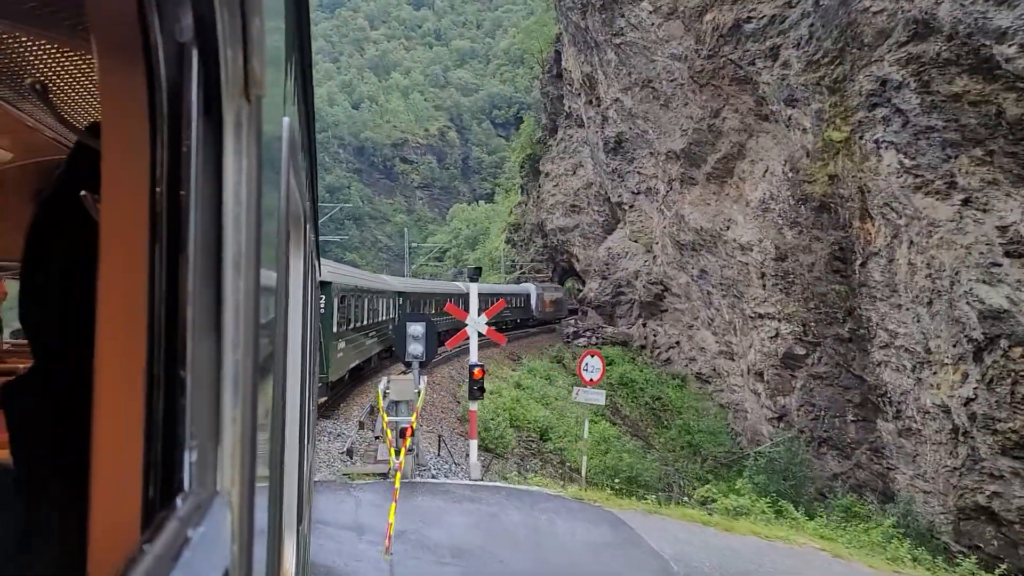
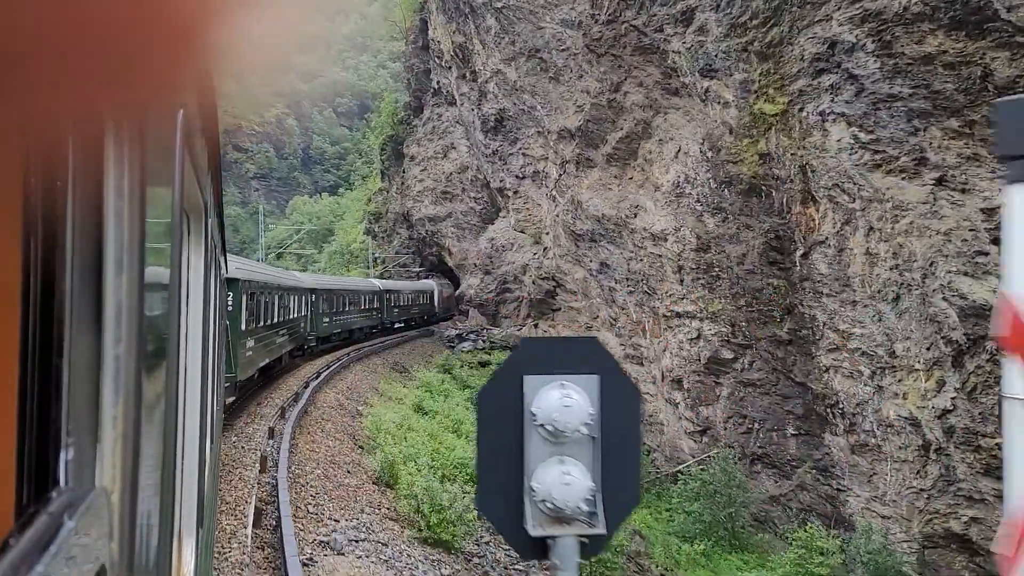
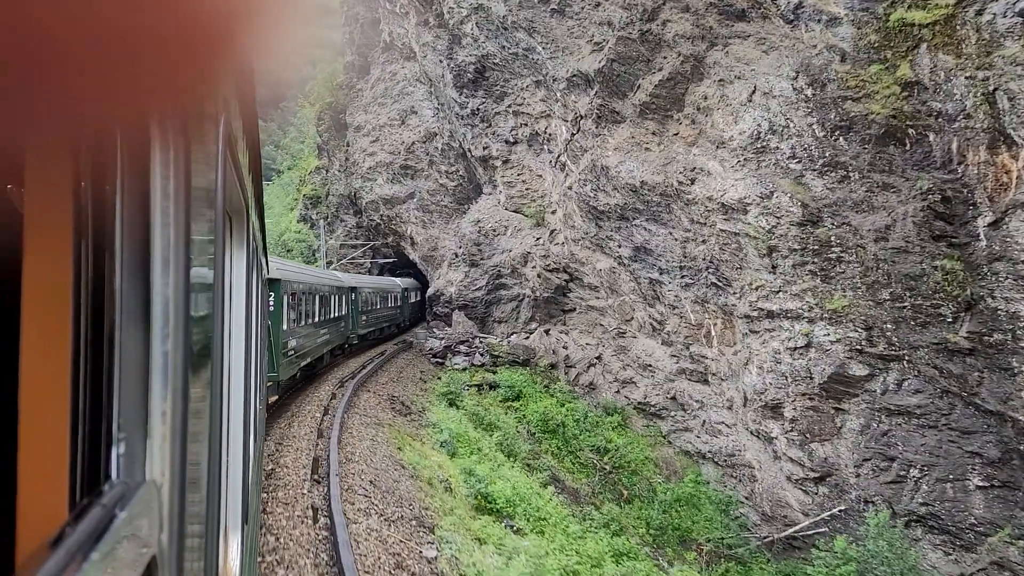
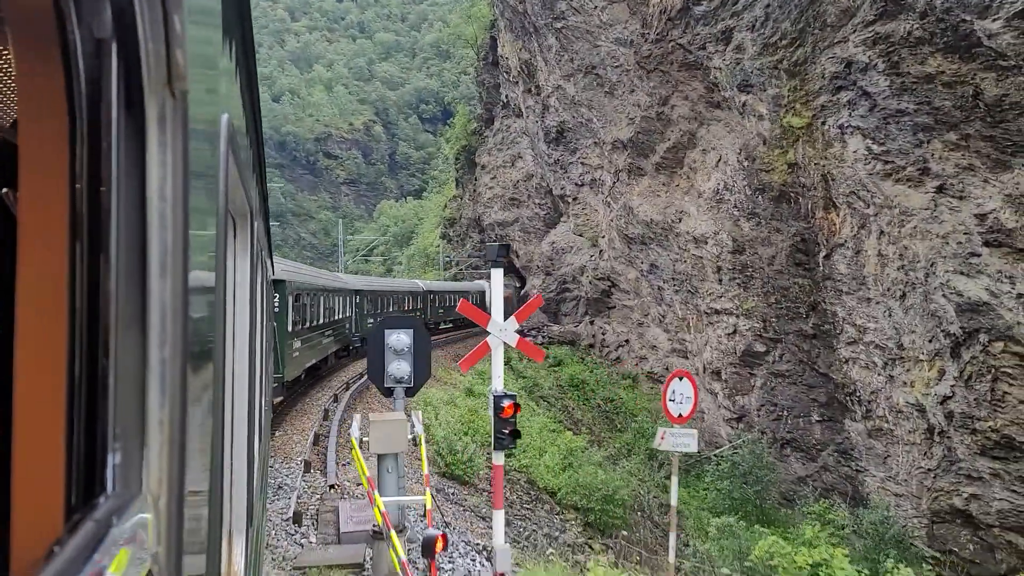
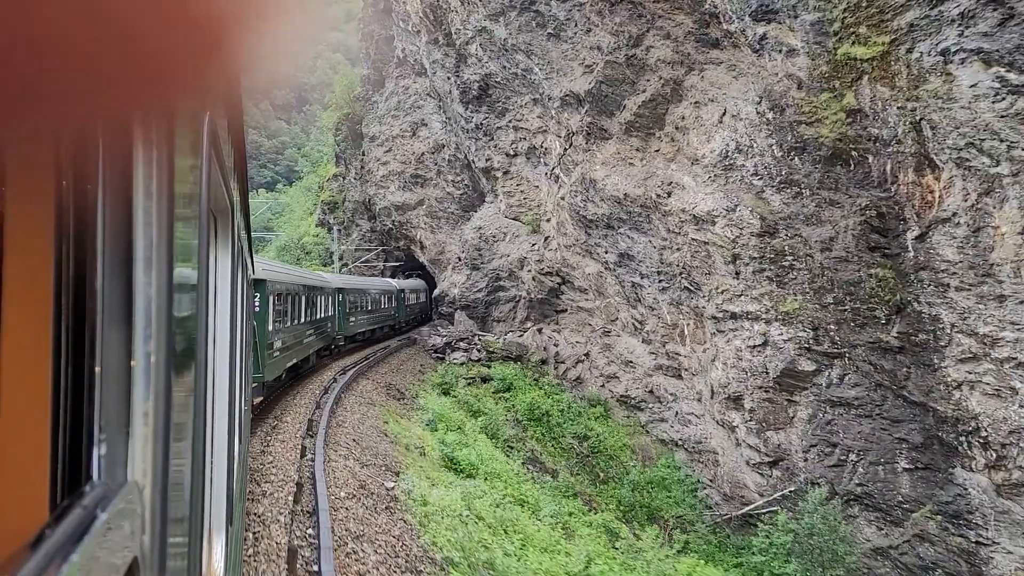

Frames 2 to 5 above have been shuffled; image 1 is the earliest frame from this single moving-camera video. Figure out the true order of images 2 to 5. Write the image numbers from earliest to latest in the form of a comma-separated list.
4, 2, 5, 3
